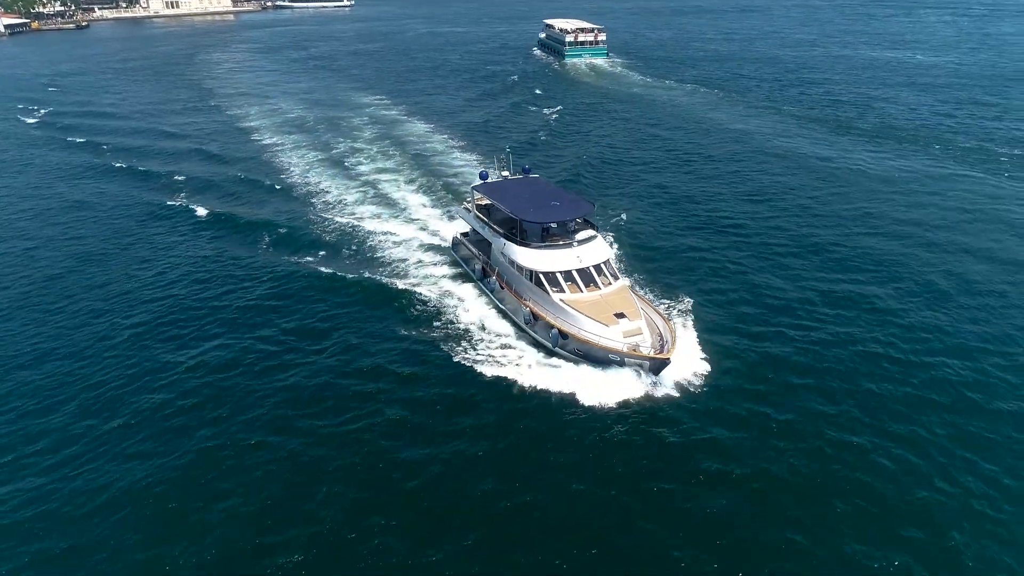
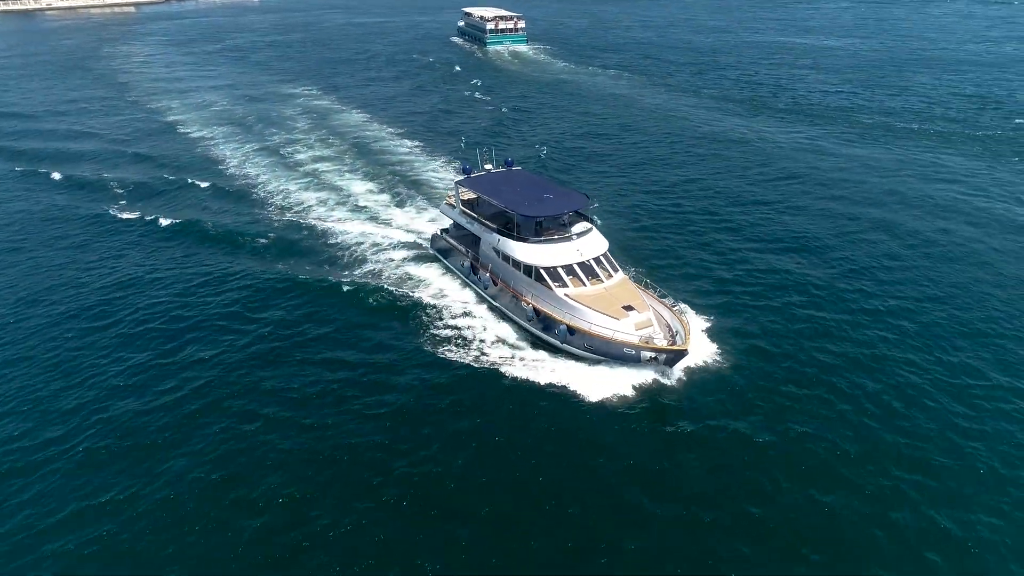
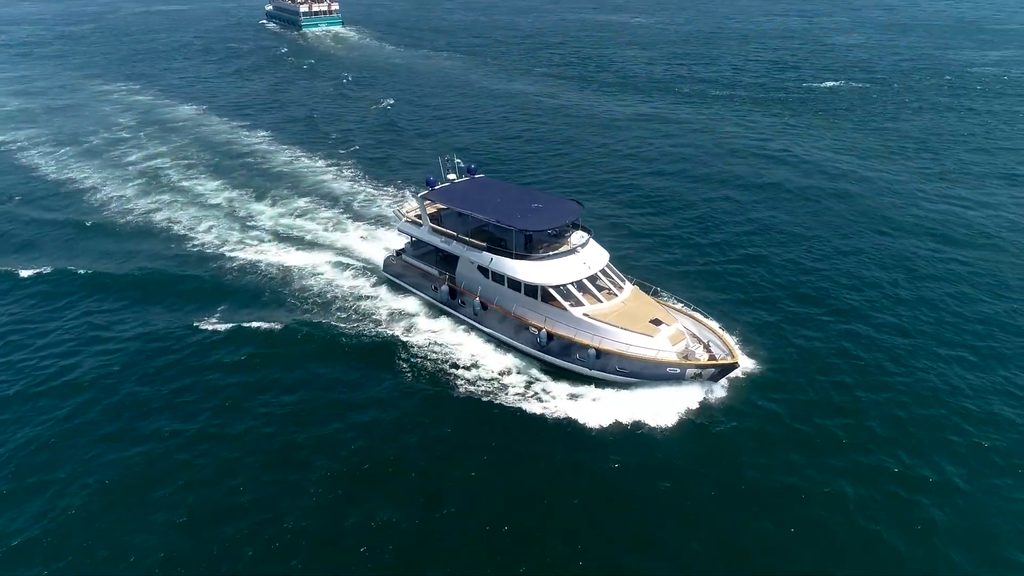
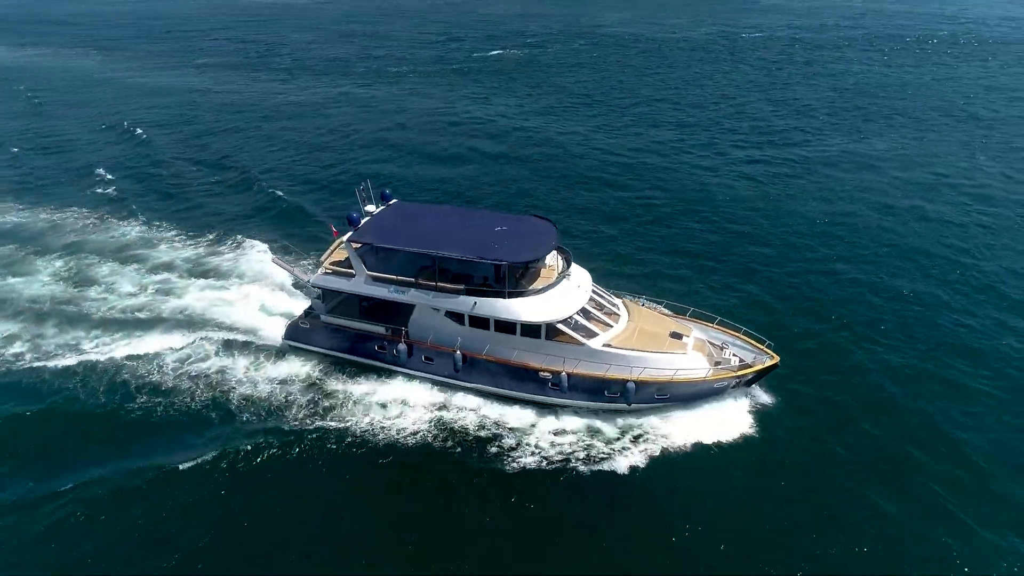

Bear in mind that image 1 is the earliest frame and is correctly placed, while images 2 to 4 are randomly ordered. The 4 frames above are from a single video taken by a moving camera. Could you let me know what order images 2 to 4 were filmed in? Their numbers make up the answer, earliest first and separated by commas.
2, 3, 4
